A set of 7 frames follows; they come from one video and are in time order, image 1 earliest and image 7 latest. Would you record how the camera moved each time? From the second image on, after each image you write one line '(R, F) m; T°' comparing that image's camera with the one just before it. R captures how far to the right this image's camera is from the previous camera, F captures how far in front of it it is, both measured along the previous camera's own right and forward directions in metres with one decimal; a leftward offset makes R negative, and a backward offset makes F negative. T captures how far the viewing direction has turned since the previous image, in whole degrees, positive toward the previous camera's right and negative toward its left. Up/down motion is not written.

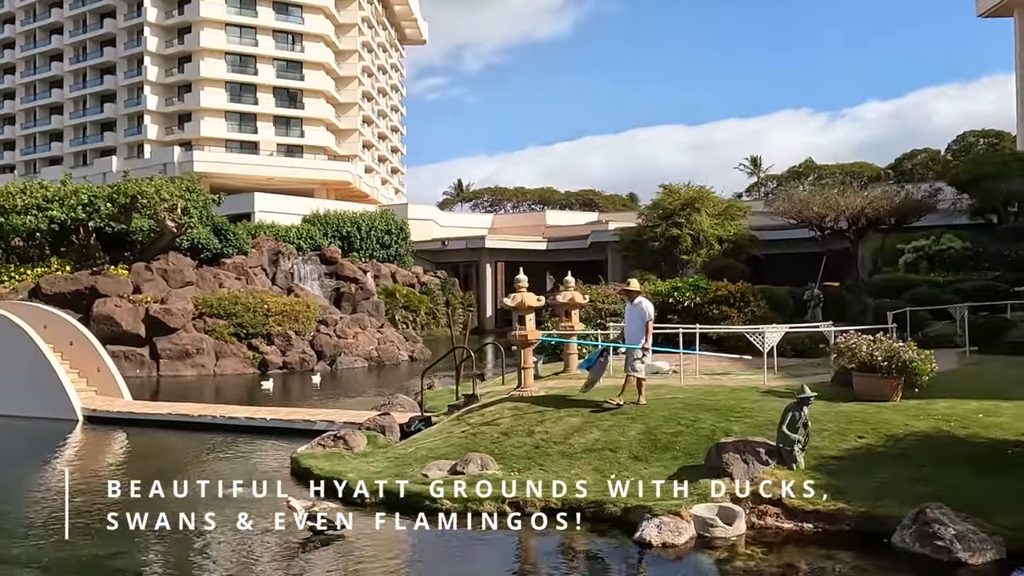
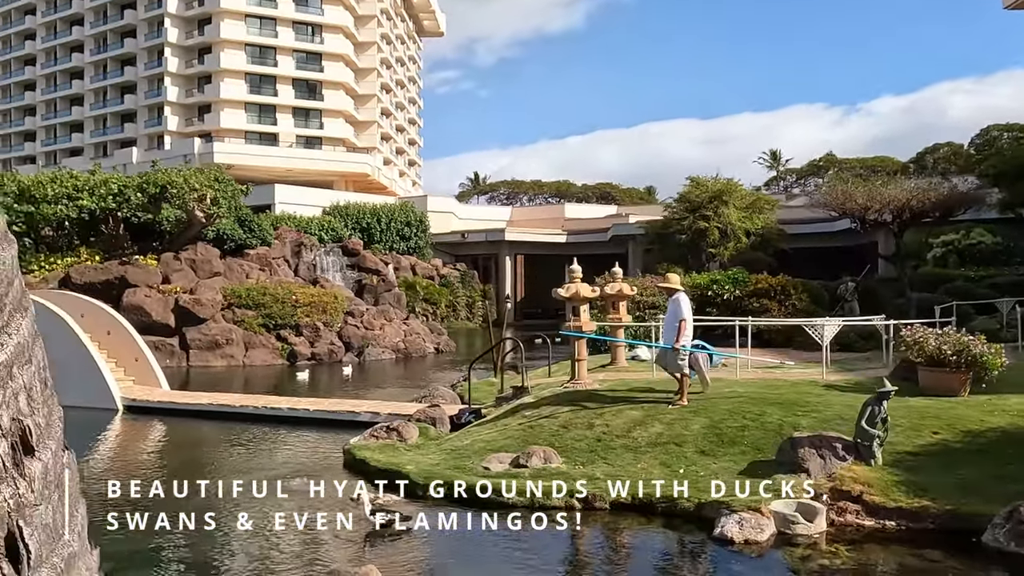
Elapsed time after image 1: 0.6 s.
(-0.6, +0.2) m; -1°
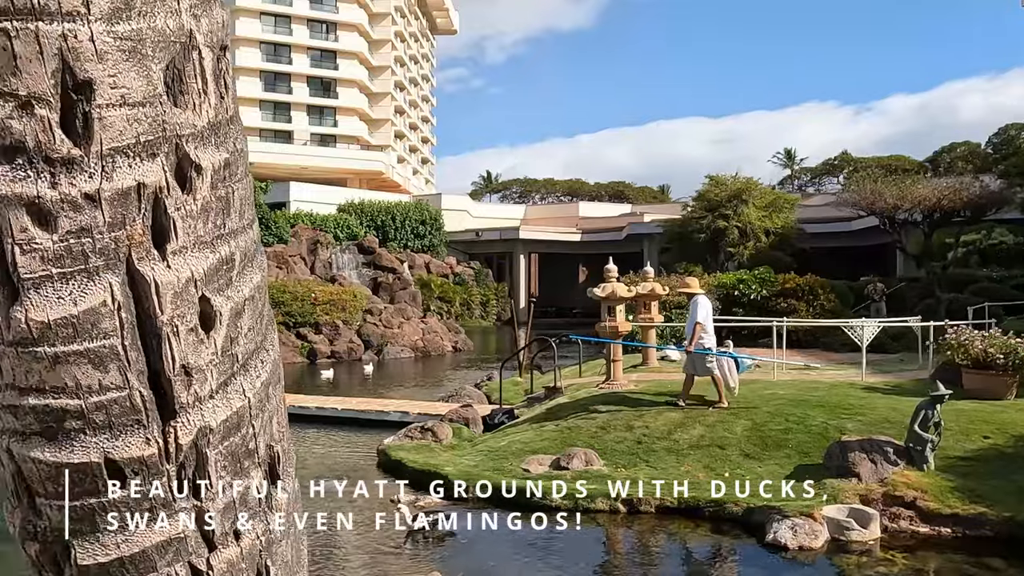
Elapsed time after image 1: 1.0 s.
(-0.4, +0.1) m; -1°
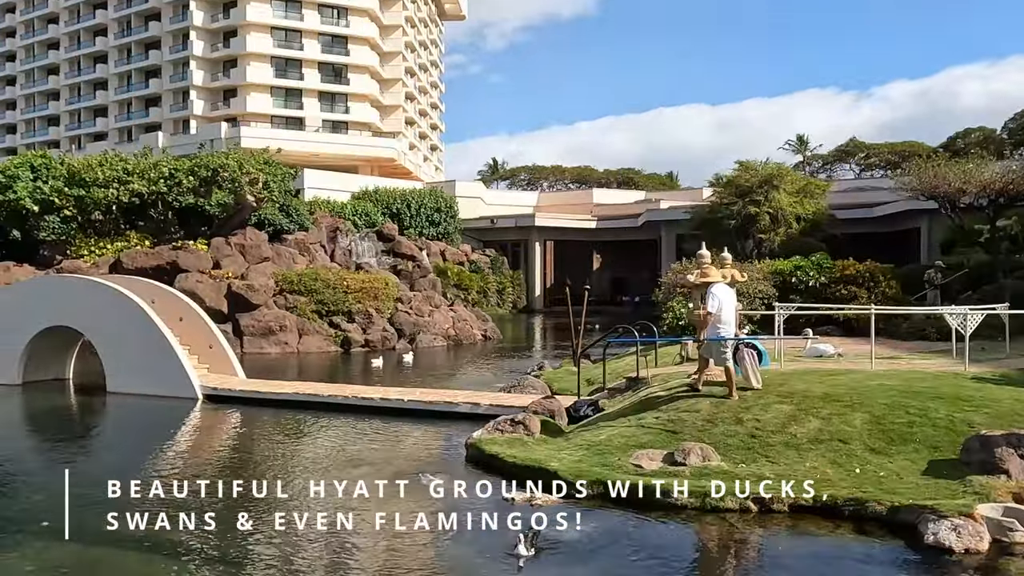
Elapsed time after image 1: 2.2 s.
(-1.2, +0.5) m; 0°
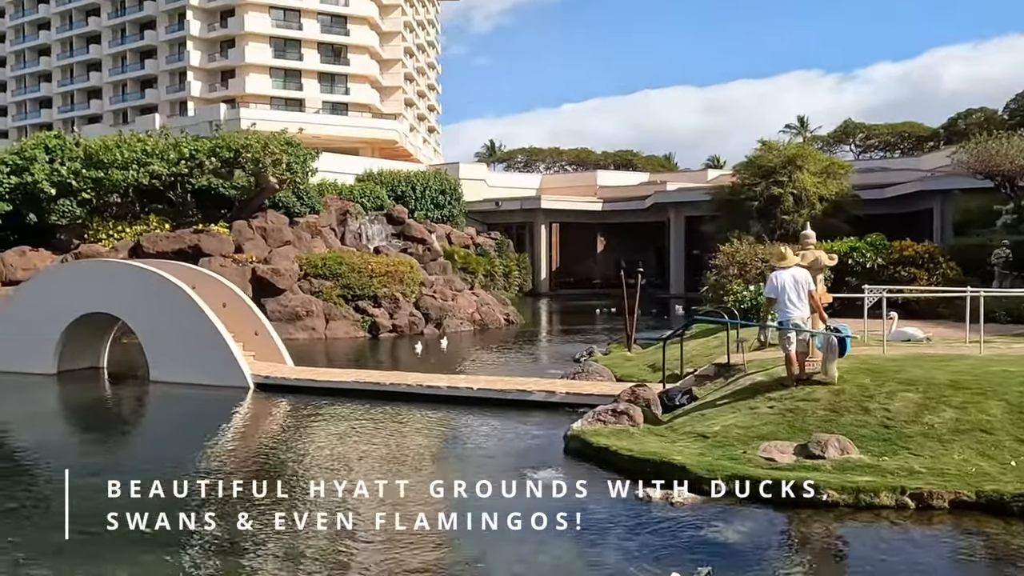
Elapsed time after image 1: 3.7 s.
(-1.4, +0.6) m; +1°
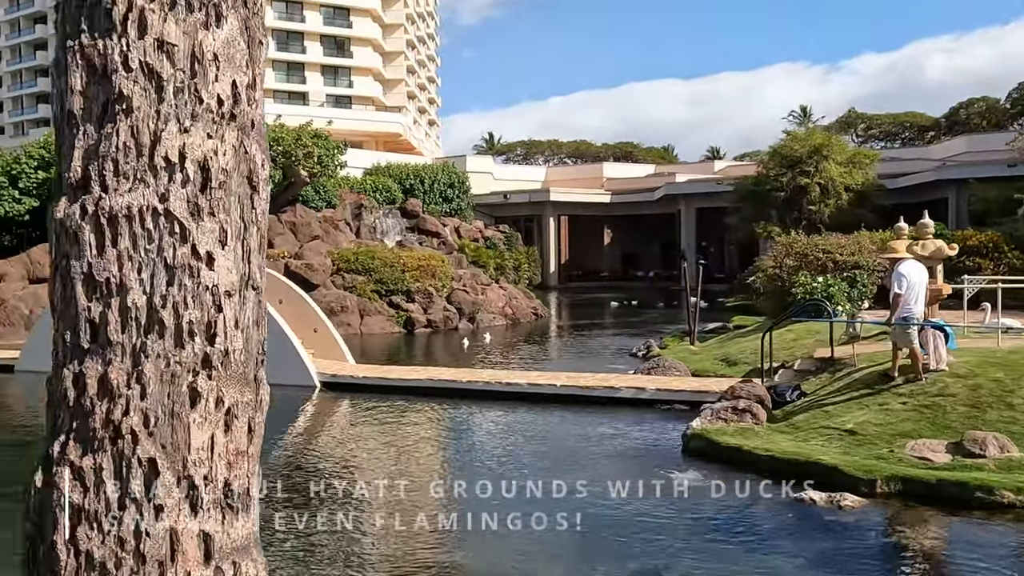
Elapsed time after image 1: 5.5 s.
(-1.5, +0.4) m; +1°
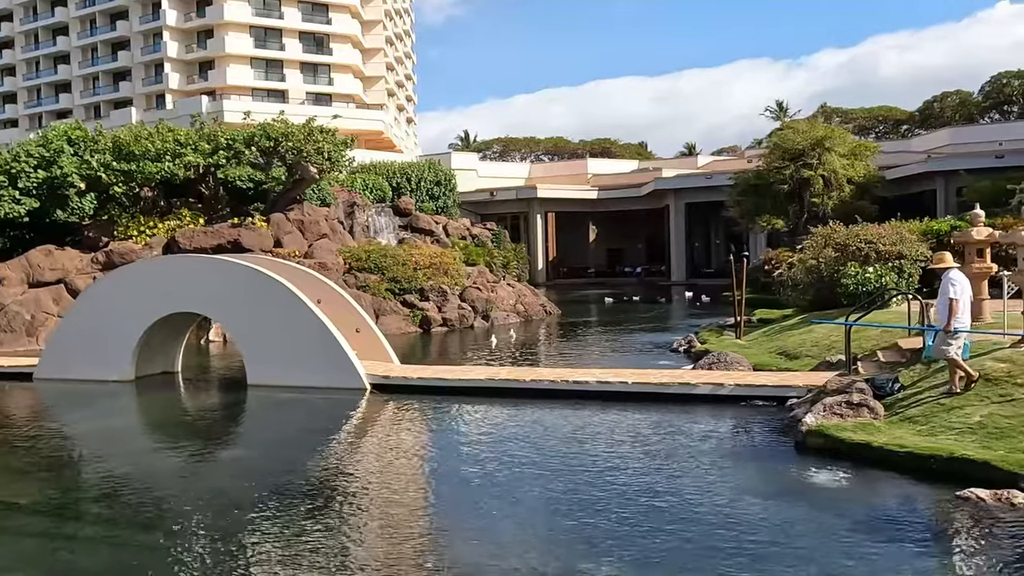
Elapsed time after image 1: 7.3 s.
(-1.5, +0.6) m; +2°
